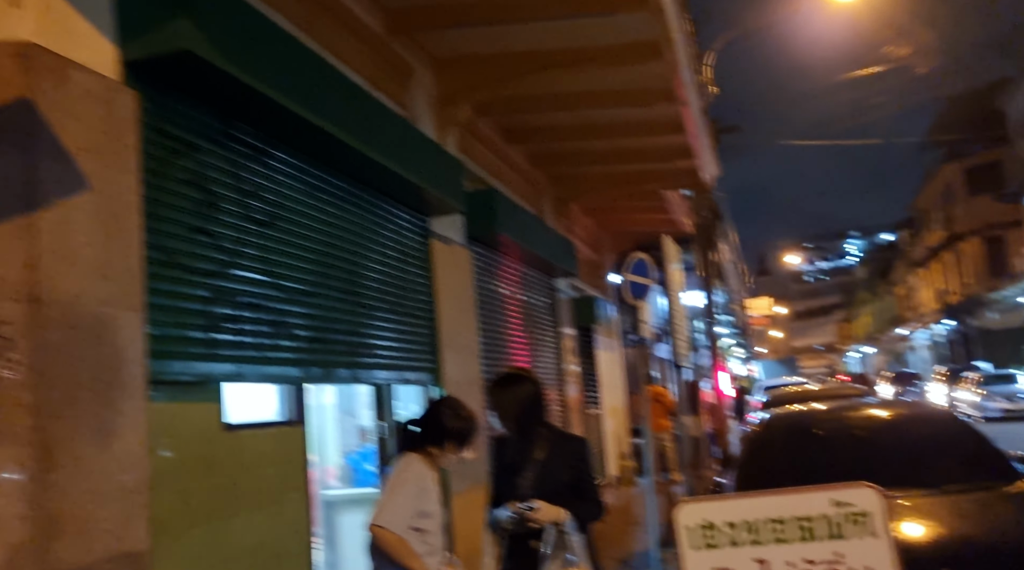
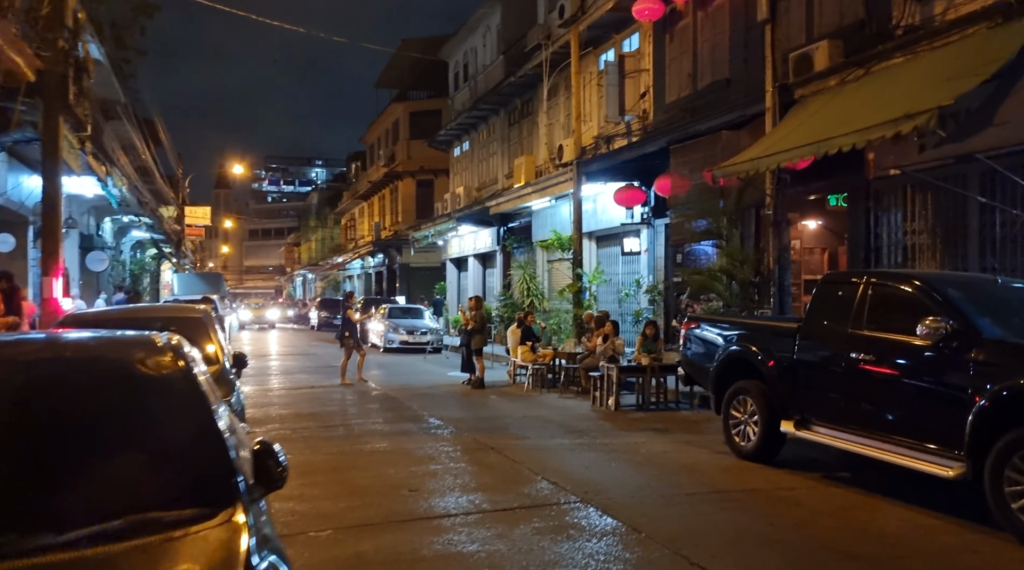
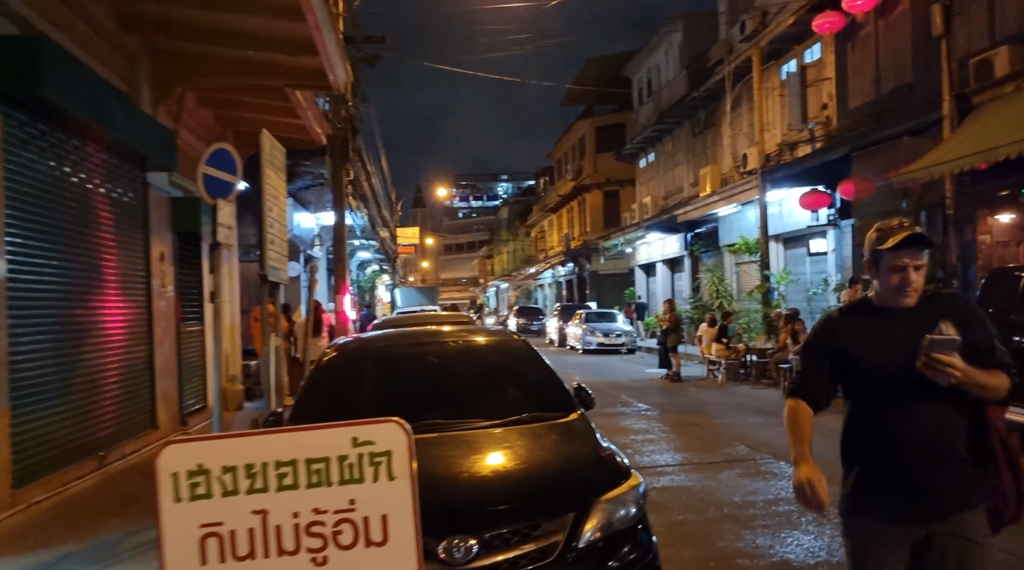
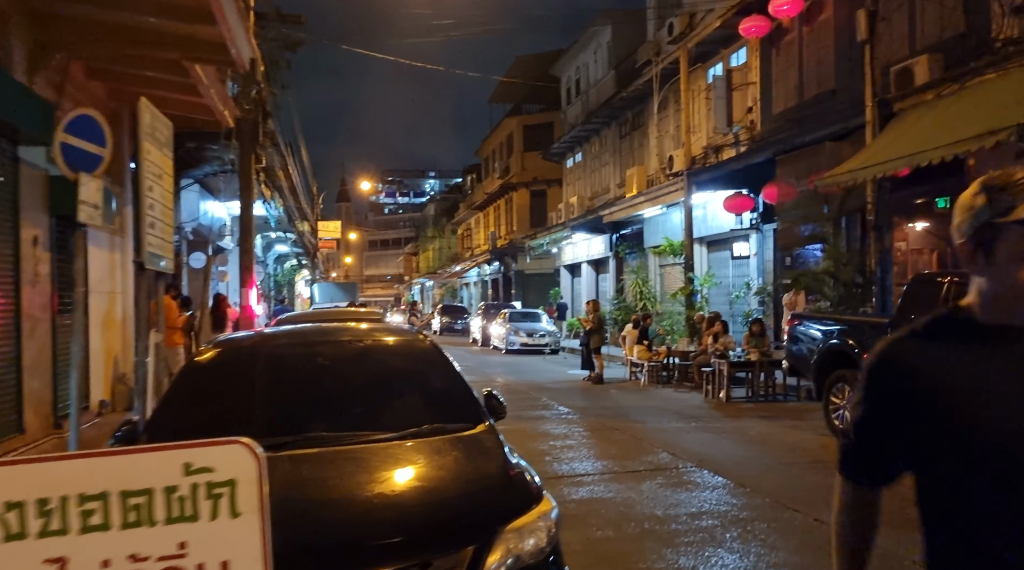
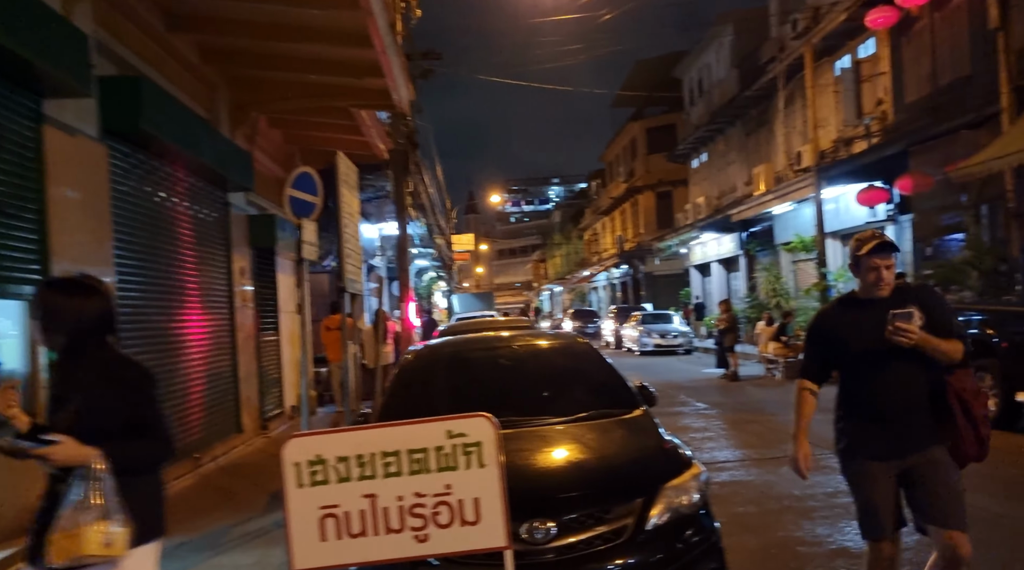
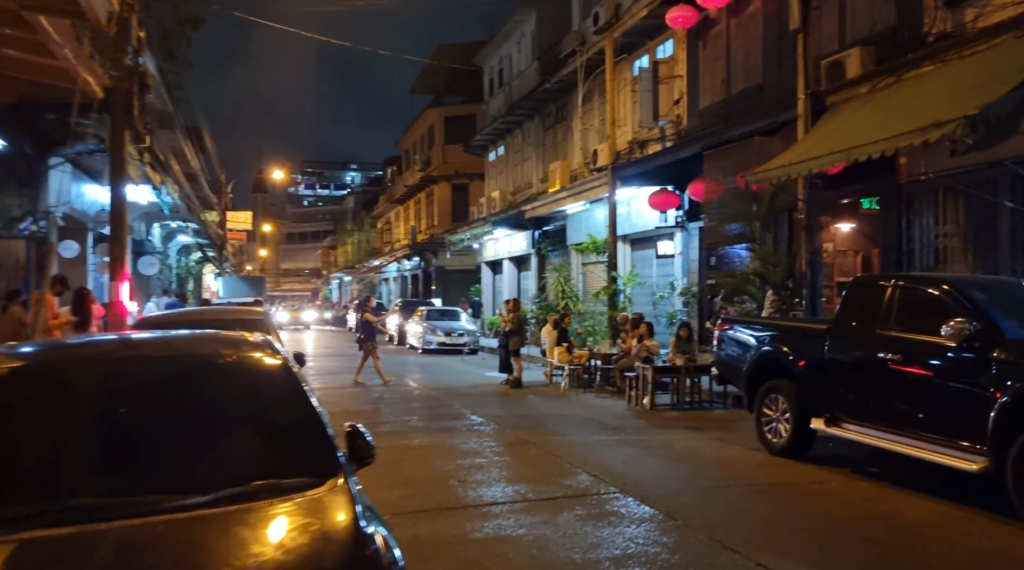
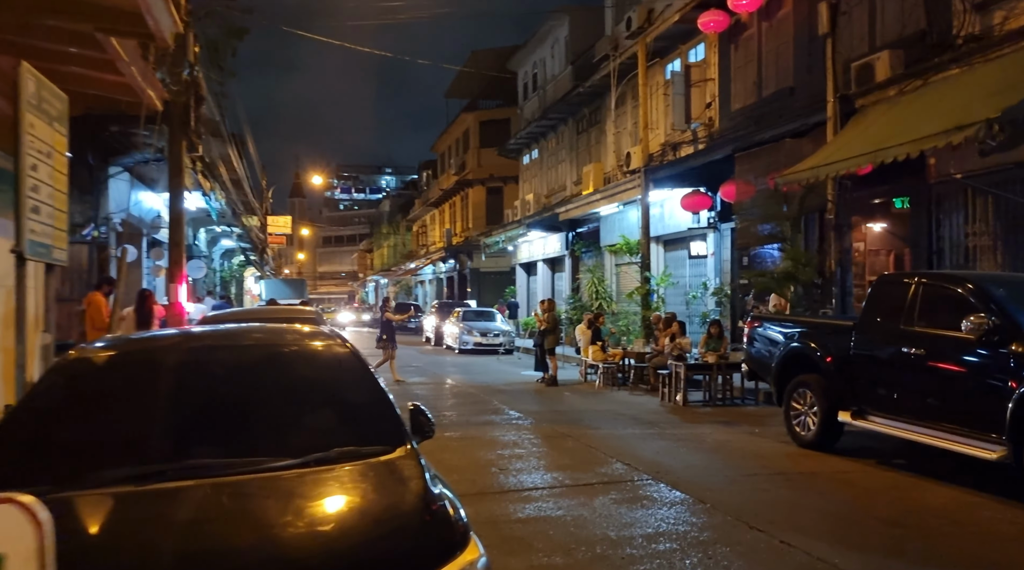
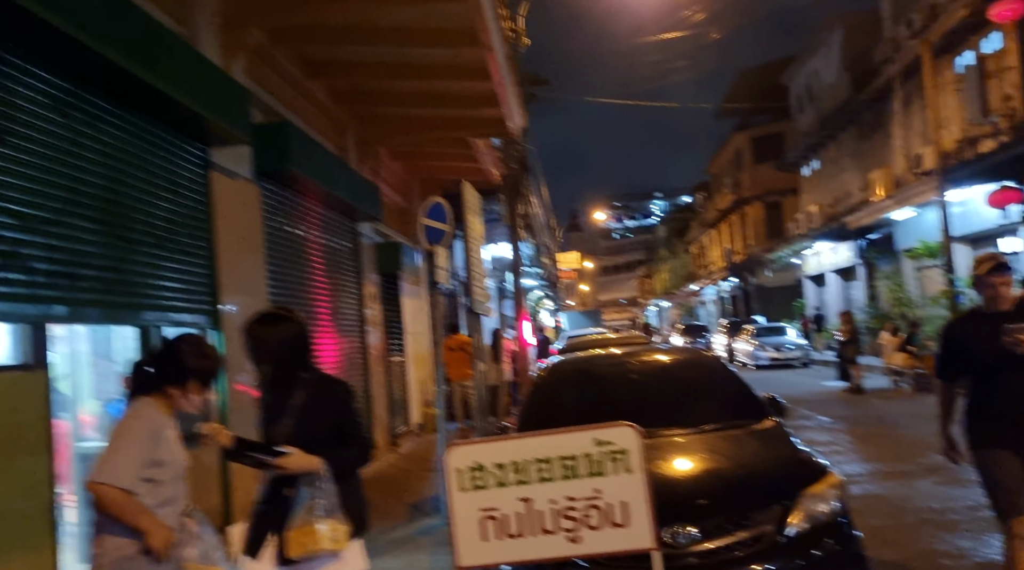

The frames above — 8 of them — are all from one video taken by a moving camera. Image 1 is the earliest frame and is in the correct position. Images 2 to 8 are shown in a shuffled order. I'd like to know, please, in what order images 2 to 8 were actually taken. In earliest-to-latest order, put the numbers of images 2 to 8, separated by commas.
8, 5, 3, 4, 7, 6, 2
